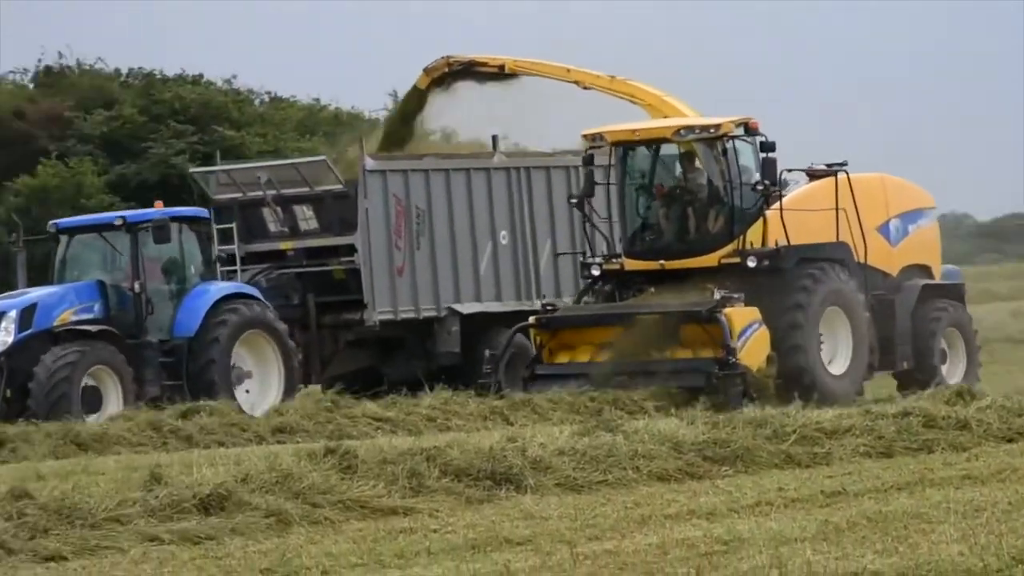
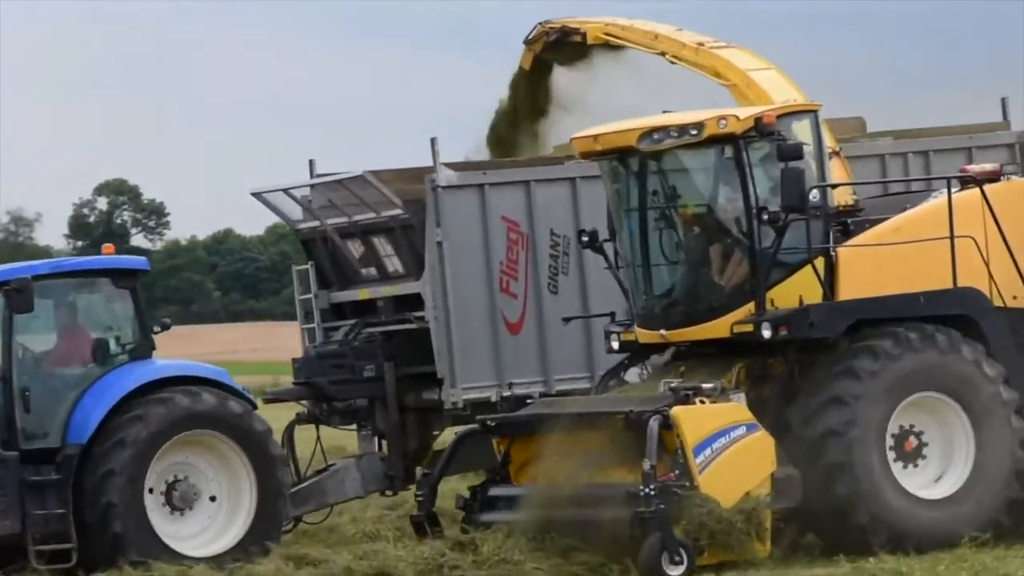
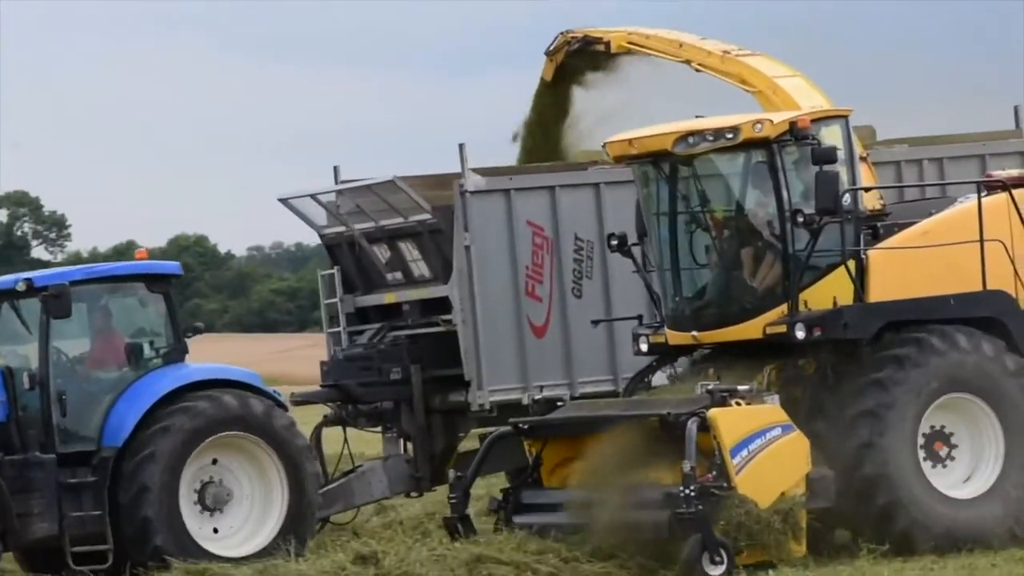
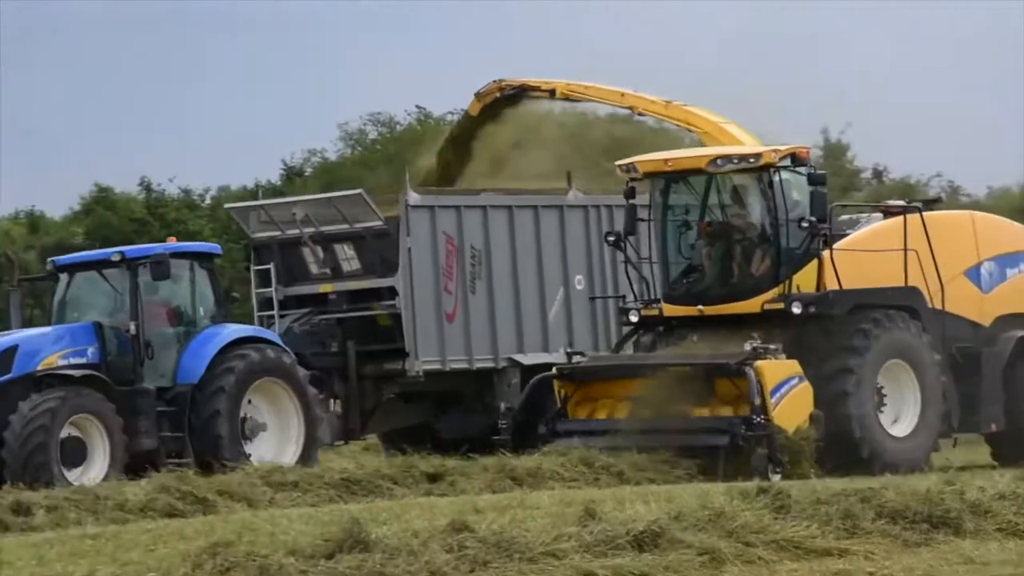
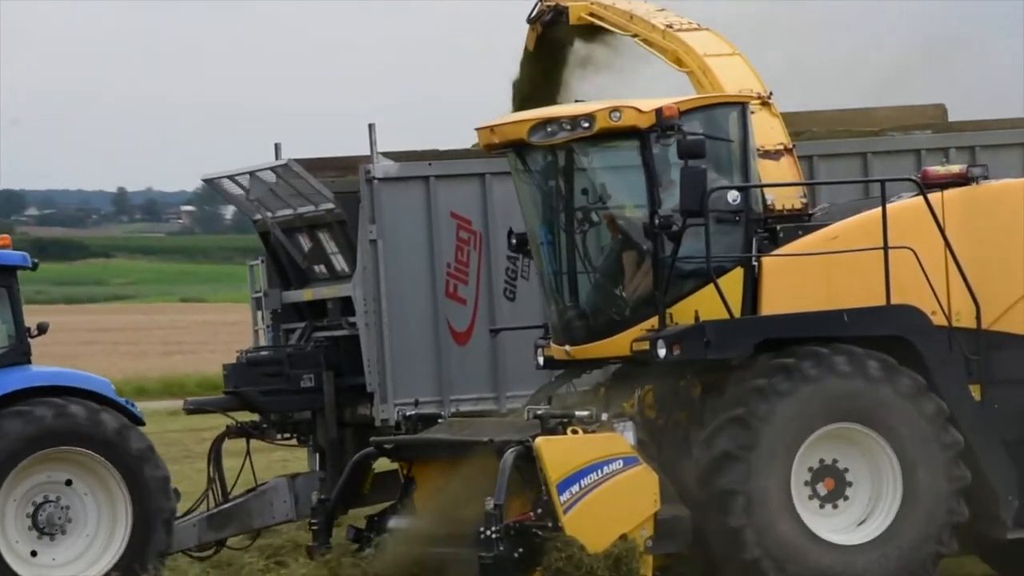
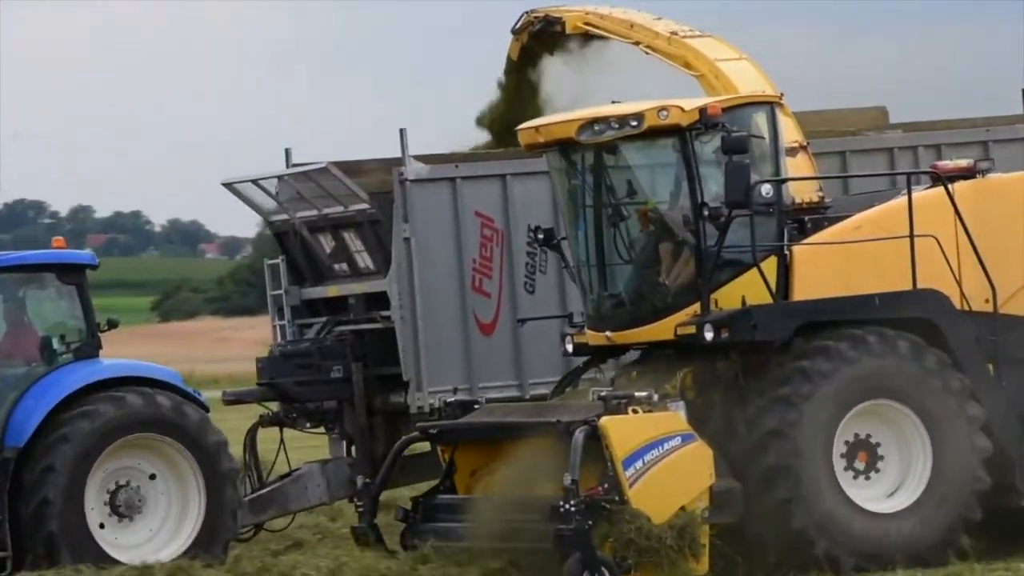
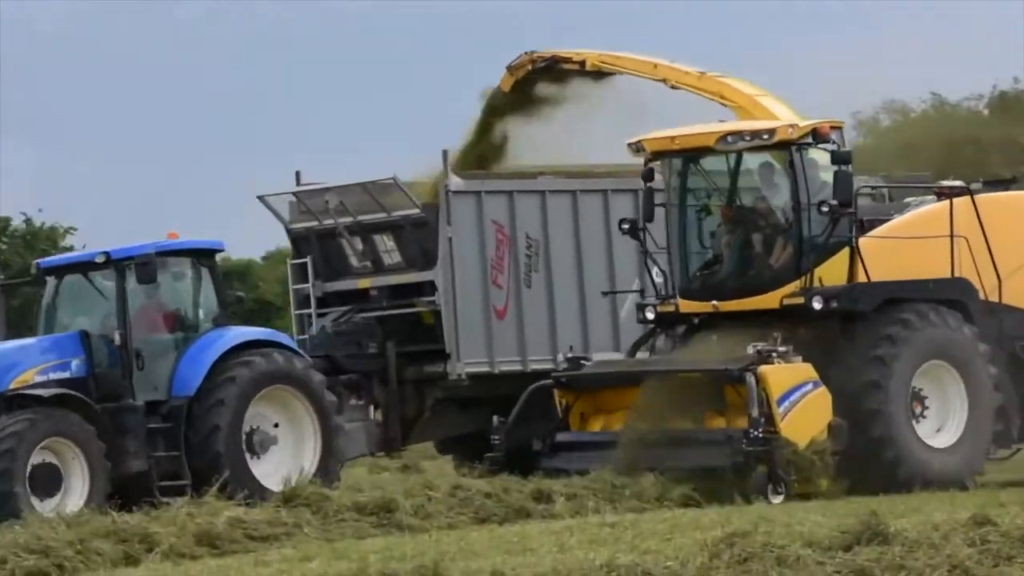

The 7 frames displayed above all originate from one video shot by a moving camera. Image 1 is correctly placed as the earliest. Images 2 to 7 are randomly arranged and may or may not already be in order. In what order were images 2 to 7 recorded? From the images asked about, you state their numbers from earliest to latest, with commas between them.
4, 7, 3, 2, 6, 5
